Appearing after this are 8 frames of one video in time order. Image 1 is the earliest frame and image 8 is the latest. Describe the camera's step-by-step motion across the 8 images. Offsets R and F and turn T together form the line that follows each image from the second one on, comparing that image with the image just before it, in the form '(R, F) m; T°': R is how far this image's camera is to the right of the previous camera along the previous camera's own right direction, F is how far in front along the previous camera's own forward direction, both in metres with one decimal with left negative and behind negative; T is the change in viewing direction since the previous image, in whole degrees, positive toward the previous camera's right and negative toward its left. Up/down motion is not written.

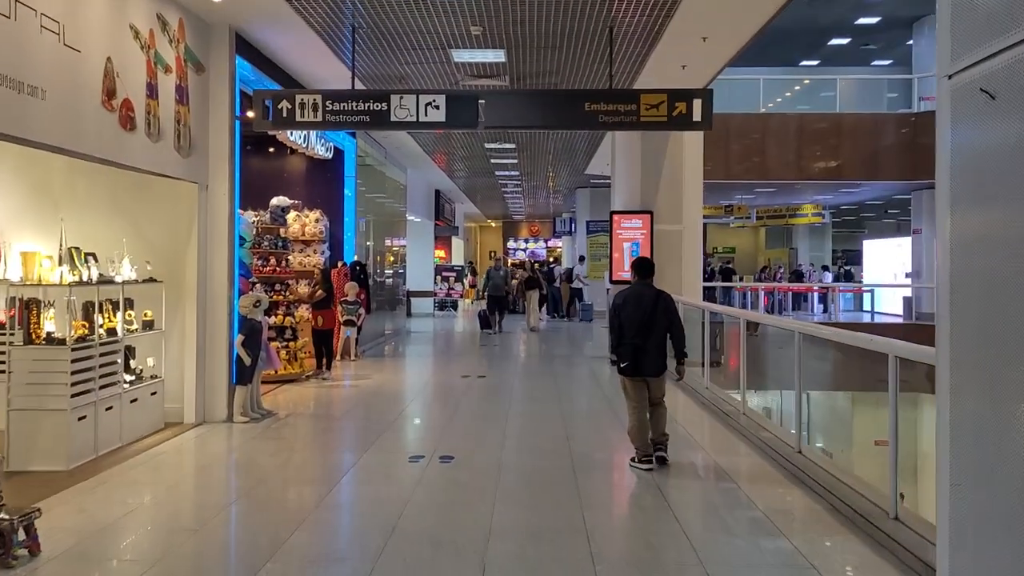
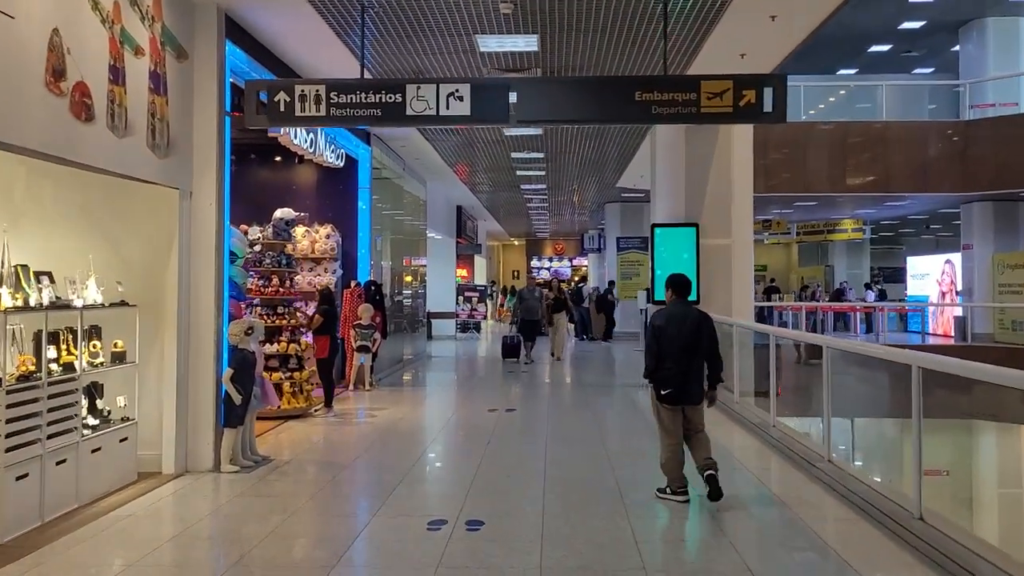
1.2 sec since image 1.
(-0.1, +1.1) m; -1°
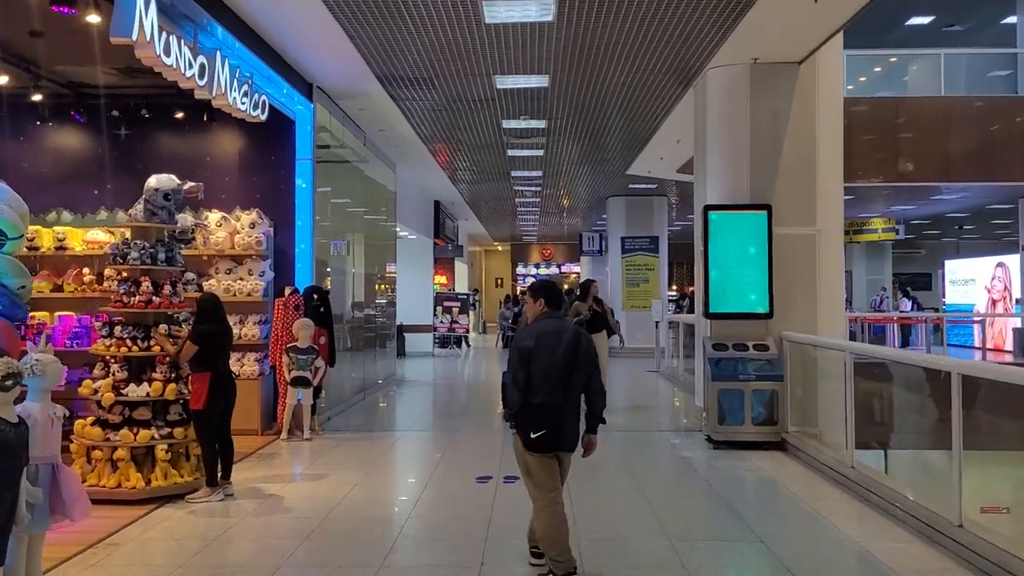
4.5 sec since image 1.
(-0.1, +2.9) m; +1°
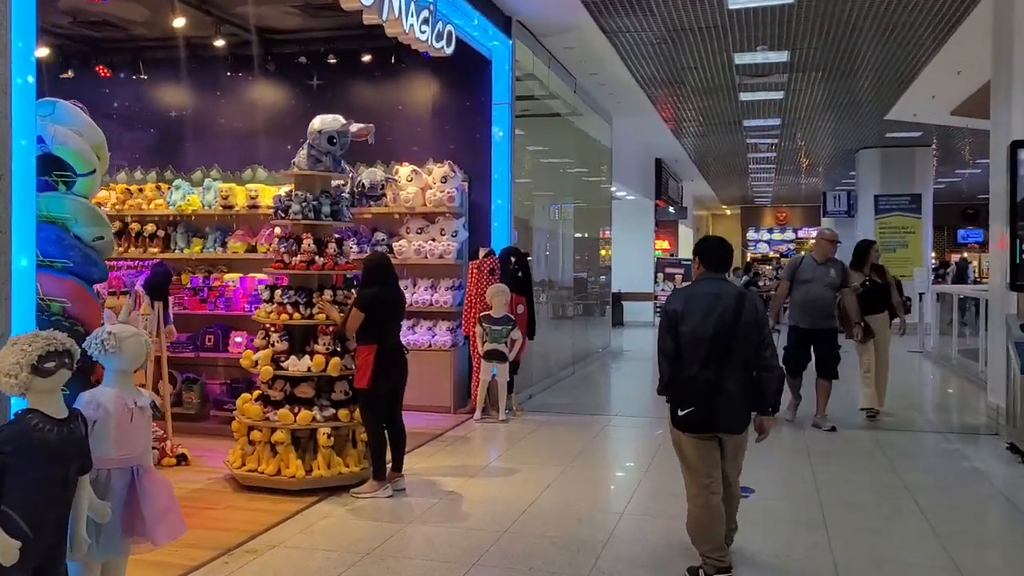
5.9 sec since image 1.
(0.0, +1.1) m; -15°
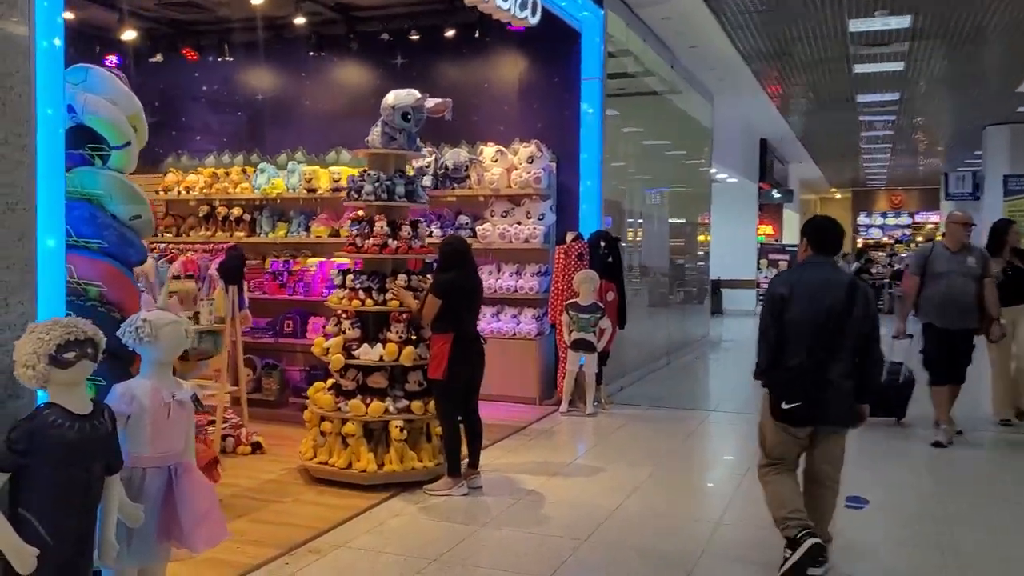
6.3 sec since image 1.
(+0.1, +0.3) m; -6°
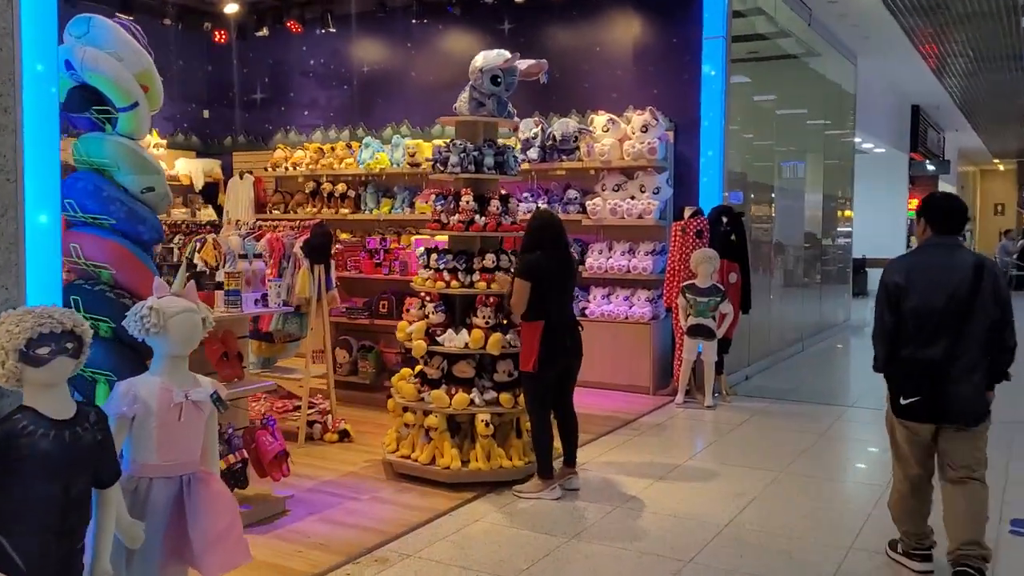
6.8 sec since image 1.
(+0.1, +0.5) m; -9°
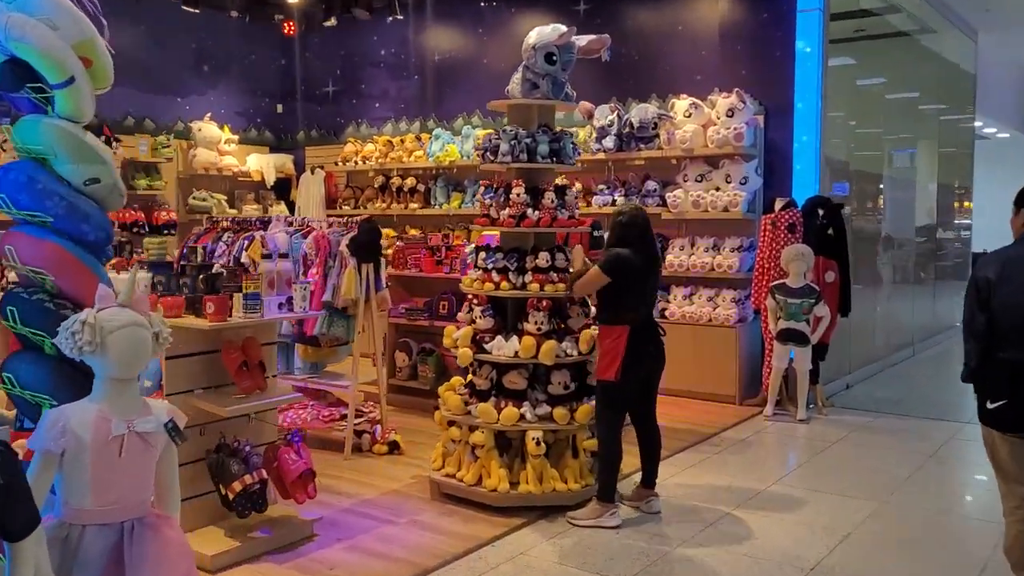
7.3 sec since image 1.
(+0.2, +0.4) m; -7°
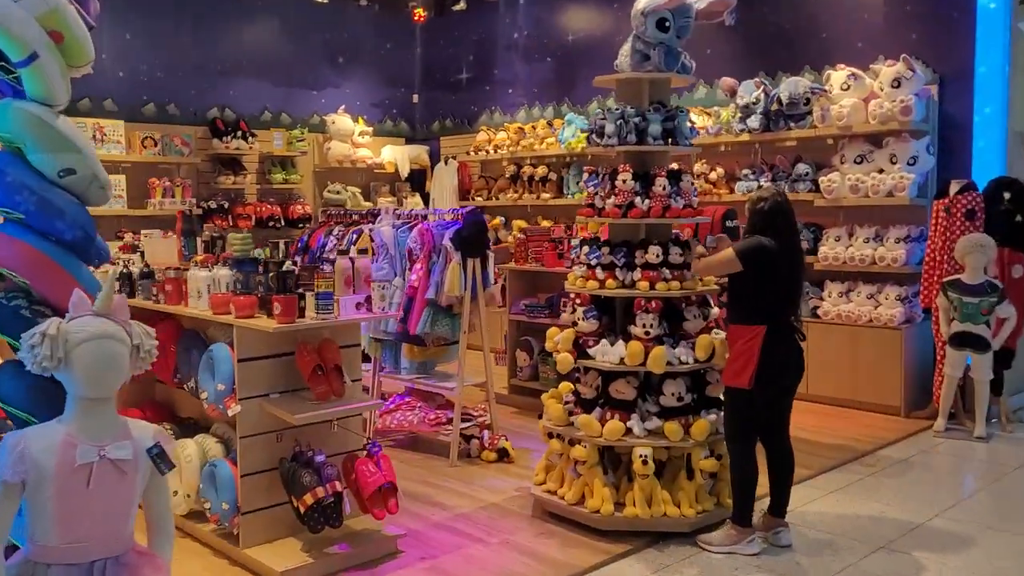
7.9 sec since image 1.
(+0.2, +0.4) m; -11°
